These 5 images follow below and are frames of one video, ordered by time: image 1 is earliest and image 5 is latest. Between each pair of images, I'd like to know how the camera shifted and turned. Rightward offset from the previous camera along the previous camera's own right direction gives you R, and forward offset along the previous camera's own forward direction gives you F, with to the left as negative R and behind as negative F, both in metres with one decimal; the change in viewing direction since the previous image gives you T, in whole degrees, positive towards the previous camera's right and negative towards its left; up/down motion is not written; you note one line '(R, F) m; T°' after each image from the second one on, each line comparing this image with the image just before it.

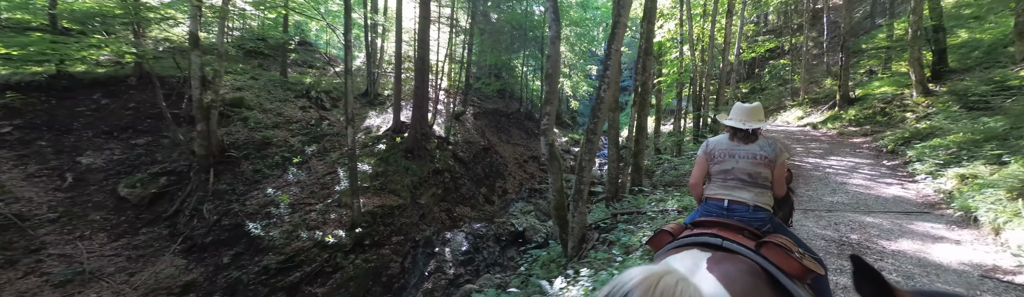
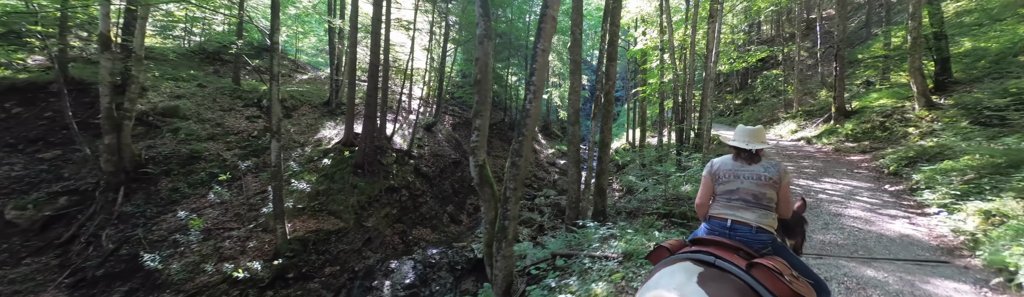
(+1.3, +1.2) m; 0°
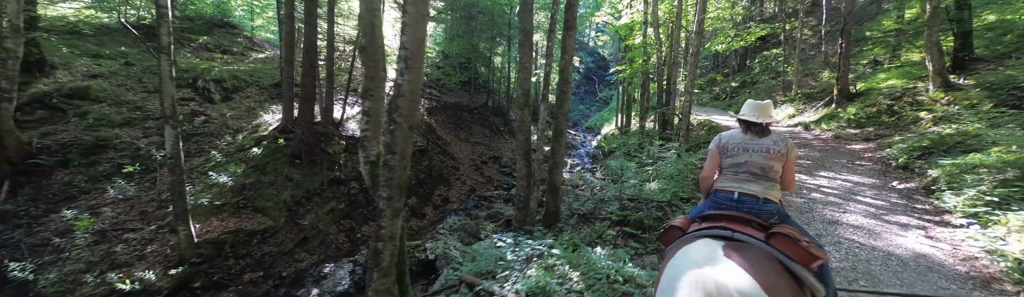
(+1.3, +1.3) m; 0°
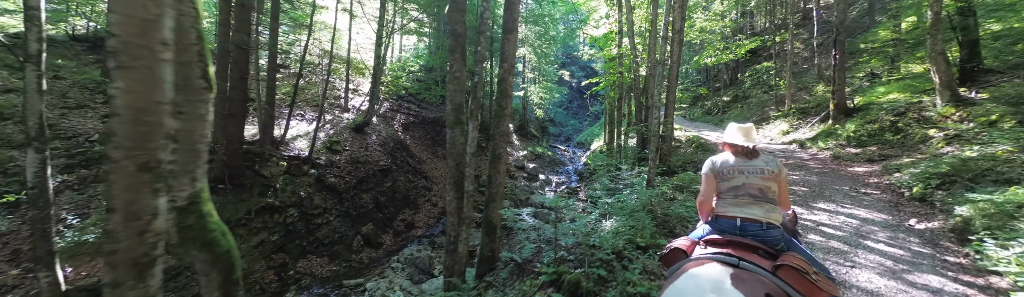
(+1.2, +1.2) m; 0°
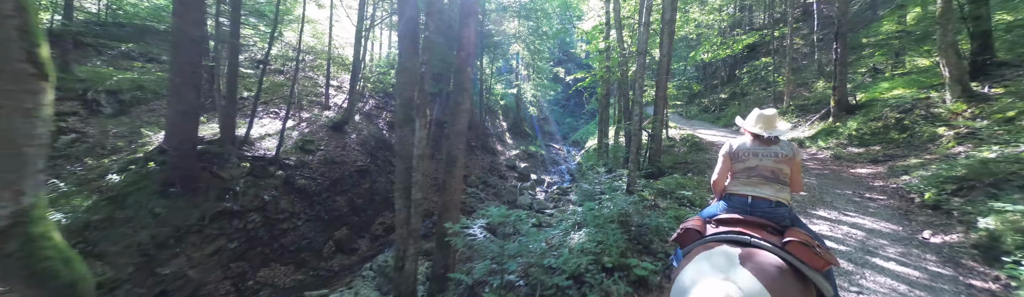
(+0.6, +0.6) m; 0°
